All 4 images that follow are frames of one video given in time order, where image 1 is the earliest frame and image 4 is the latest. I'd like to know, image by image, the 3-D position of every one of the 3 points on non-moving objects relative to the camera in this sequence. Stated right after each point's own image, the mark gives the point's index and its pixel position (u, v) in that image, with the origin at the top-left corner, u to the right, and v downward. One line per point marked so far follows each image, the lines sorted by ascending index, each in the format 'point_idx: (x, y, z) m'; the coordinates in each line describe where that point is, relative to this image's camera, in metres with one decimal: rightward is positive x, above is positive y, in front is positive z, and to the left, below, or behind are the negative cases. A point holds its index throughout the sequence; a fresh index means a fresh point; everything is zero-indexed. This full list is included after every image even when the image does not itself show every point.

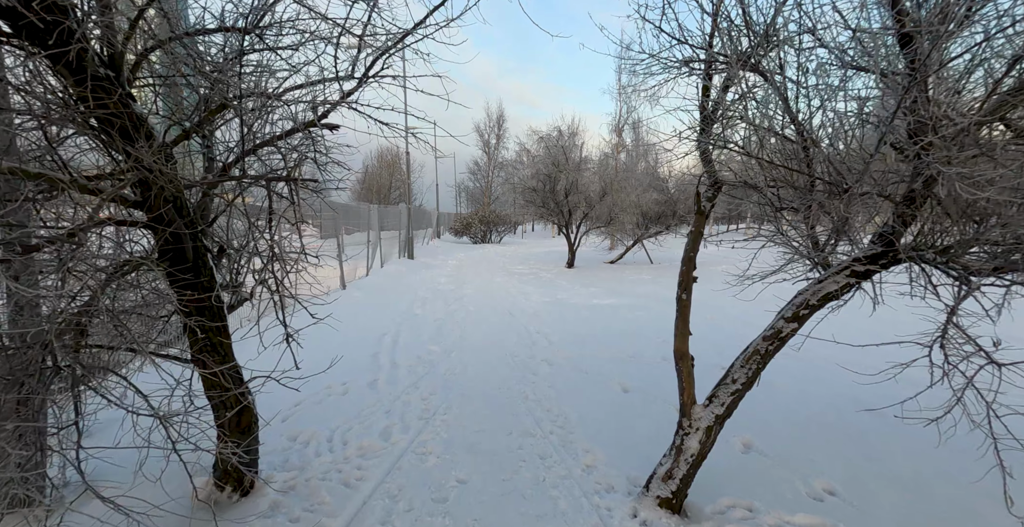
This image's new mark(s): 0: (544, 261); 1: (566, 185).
0: (+1.2, +0.1, +17.2) m
1: (+1.8, +2.6, +13.9) m
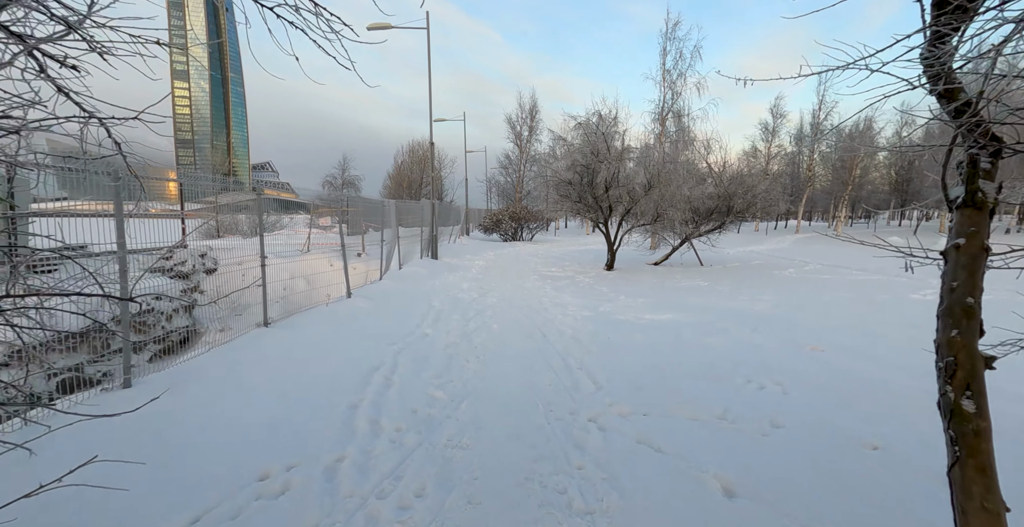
0: (+2.4, +0.1, +15.6) m
1: (+2.8, +2.5, +12.4) m
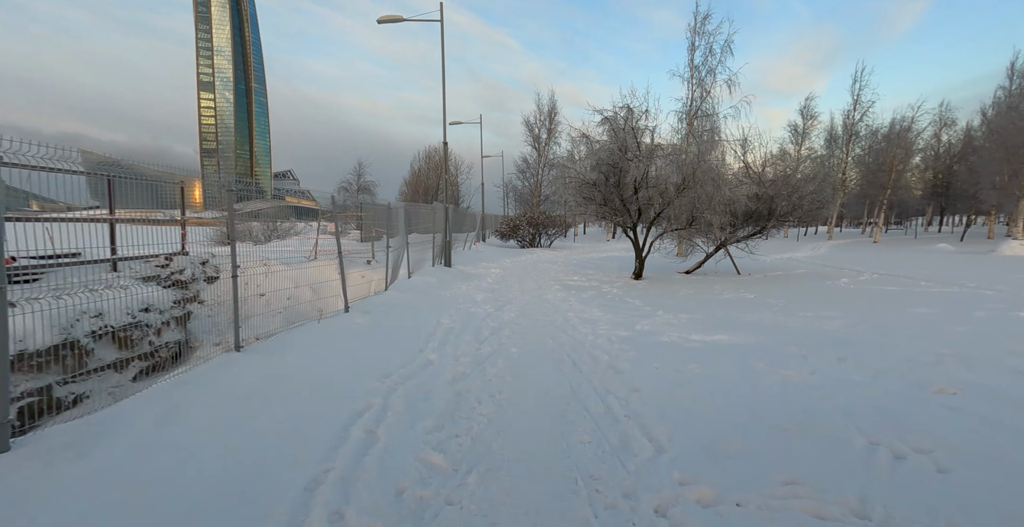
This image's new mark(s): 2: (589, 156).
0: (+3.1, -0.2, +14.5) m
1: (+3.3, +2.3, +11.2) m
2: (+2.2, +3.1, +12.0) m
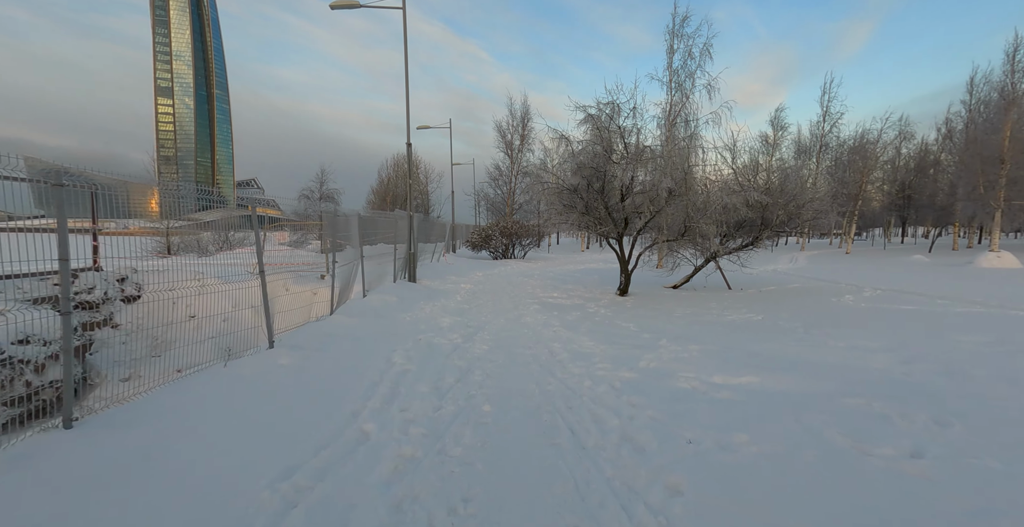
0: (+2.2, -0.6, +13.3) m
1: (+2.6, +1.9, +10.1) m
2: (+1.5, +2.7, +10.8) m
